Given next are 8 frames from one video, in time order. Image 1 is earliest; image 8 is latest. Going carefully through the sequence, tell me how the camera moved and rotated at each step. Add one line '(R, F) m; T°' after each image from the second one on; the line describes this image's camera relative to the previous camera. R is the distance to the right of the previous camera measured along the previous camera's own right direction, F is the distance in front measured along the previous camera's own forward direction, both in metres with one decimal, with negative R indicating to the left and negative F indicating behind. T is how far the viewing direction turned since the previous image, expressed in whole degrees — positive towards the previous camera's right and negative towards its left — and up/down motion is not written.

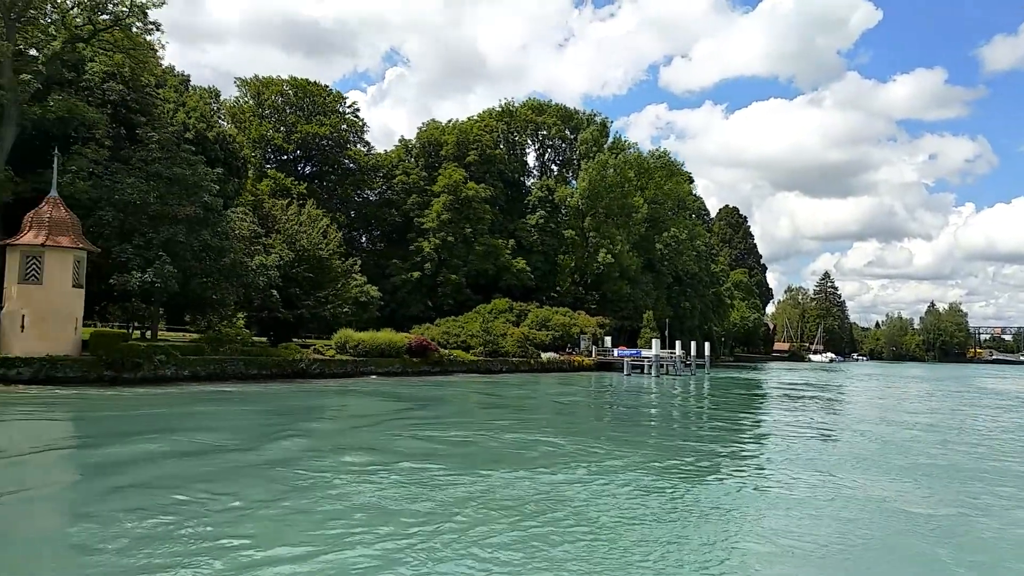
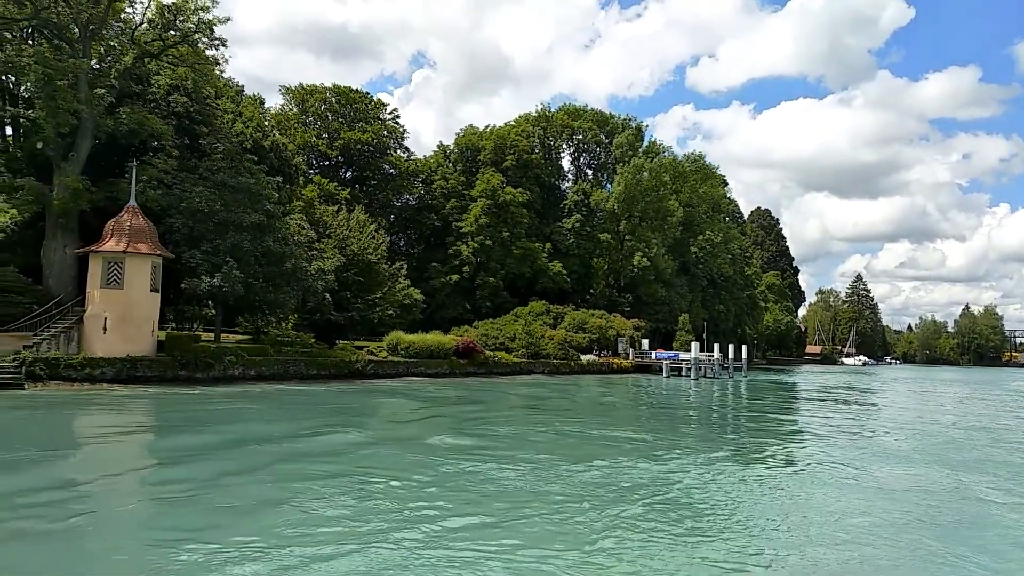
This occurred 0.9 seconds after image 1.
(-0.9, -0.9) m; -2°
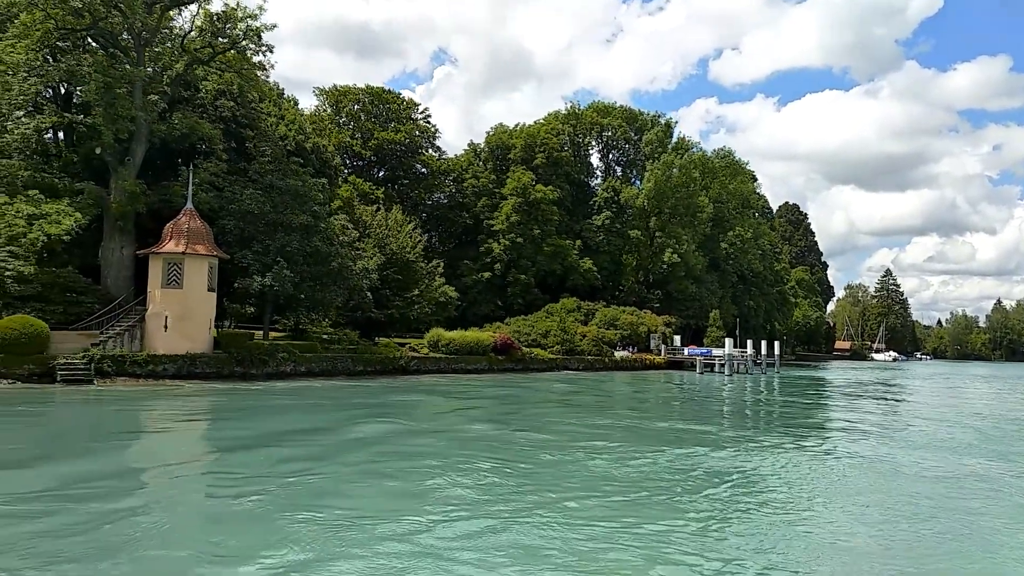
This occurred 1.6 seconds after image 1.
(-0.7, -0.7) m; -2°
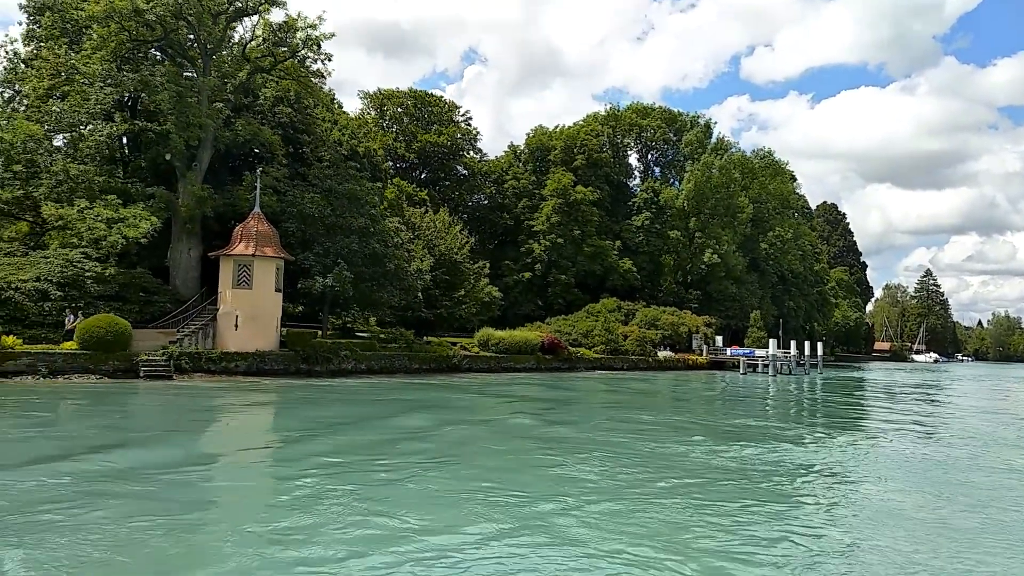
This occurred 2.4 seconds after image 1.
(-0.9, -0.7) m; -2°
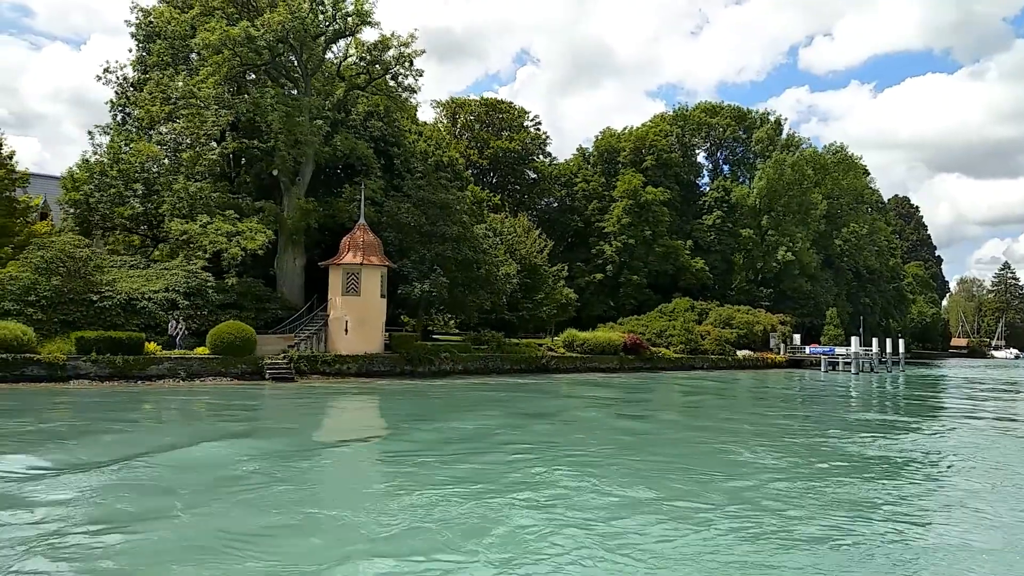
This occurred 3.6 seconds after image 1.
(-1.3, -1.1) m; -4°
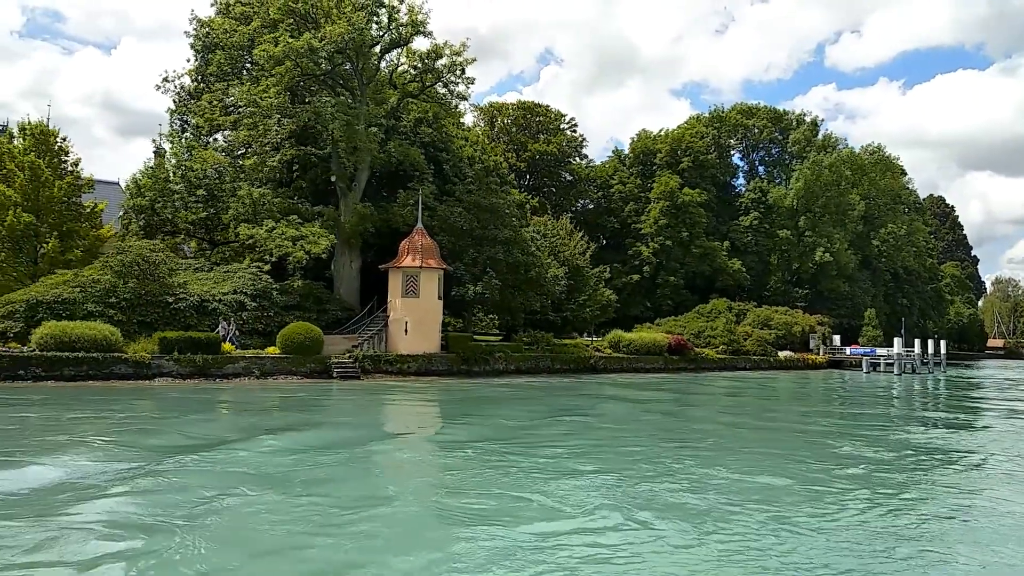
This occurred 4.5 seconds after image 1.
(-1.1, -0.8) m; -2°
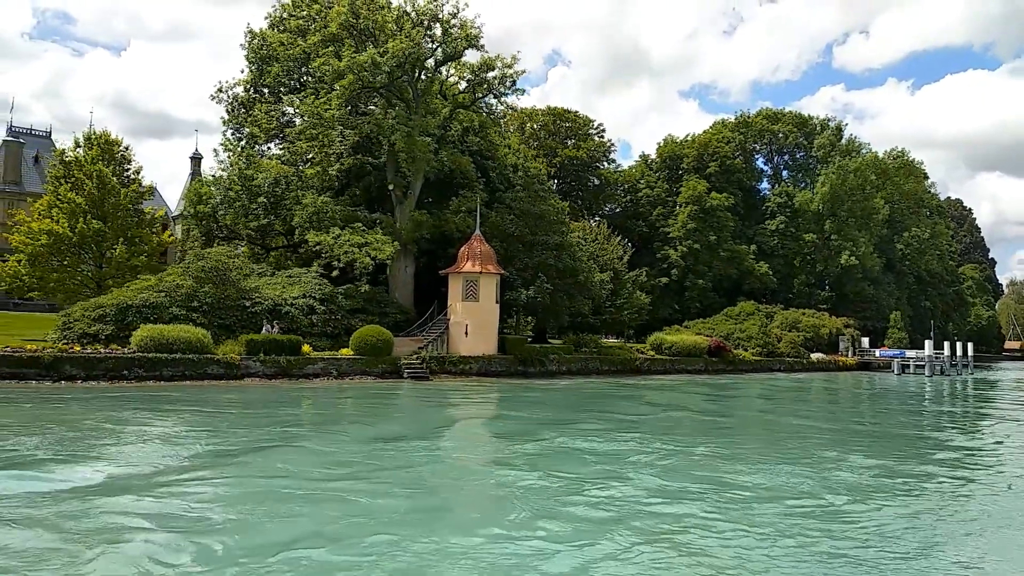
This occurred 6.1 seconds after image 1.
(-1.9, -1.3) m; -1°
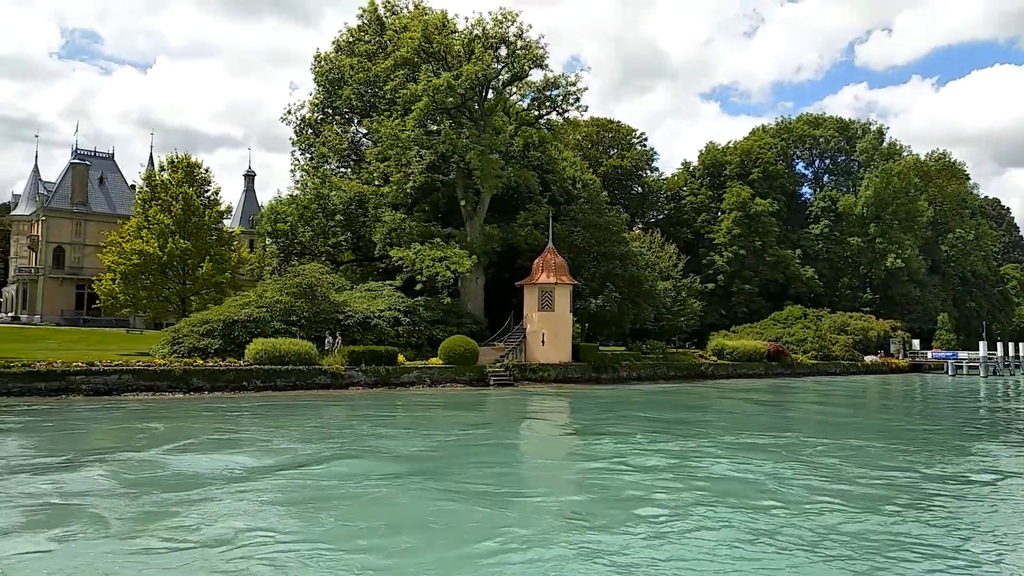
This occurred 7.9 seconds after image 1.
(-2.1, -1.4) m; -2°
